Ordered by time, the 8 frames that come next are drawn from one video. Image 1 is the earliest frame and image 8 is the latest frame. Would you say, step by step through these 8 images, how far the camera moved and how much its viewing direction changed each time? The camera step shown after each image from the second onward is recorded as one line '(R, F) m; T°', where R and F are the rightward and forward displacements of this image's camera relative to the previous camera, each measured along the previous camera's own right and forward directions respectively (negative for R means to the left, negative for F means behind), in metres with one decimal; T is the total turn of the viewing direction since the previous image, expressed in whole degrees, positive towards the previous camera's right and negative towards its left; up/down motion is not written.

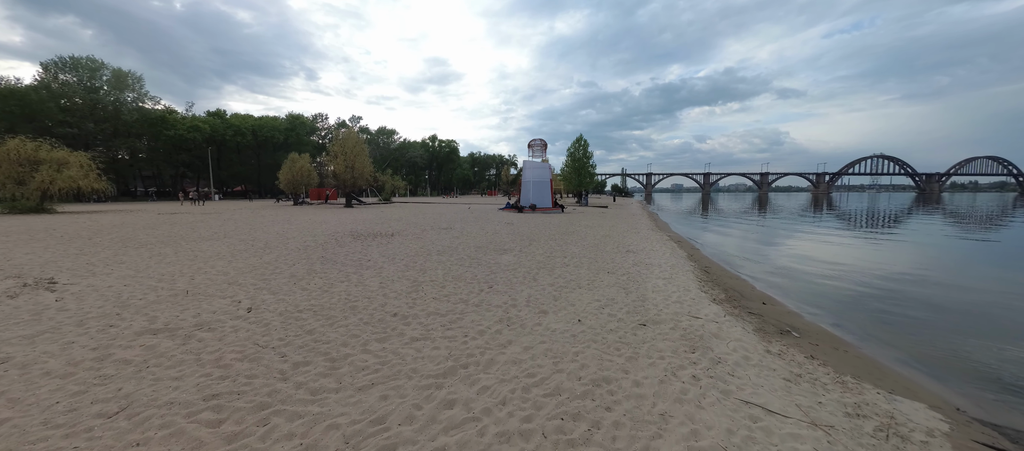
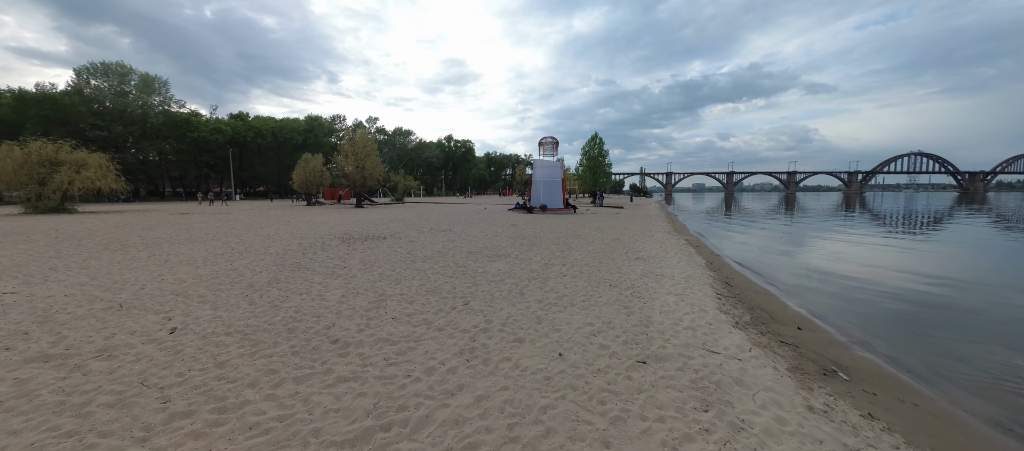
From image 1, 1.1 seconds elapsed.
(+0.7, +1.3) m; -3°
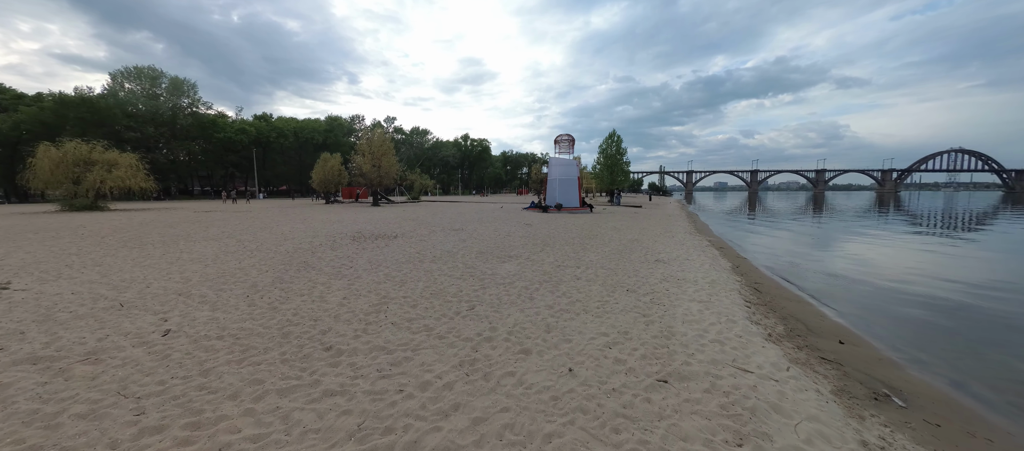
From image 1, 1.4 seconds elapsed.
(+0.1, +0.5) m; -3°
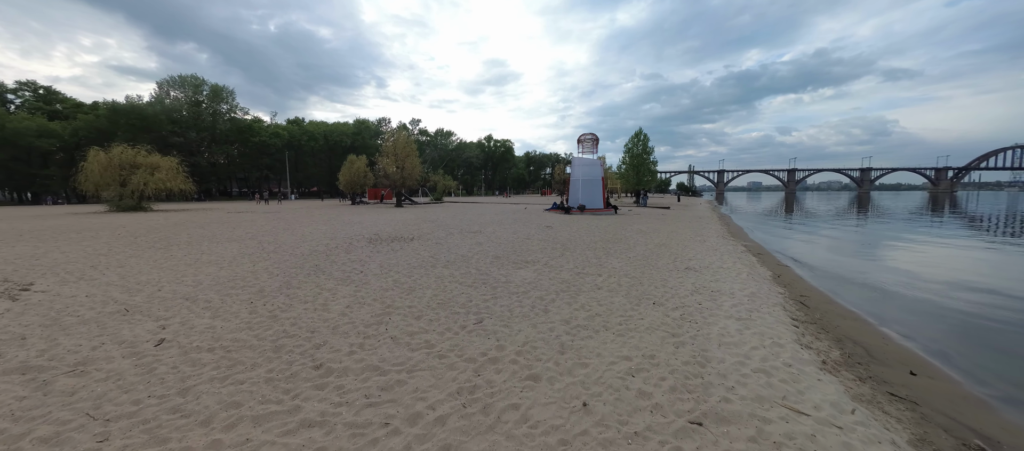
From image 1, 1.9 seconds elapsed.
(+0.2, +0.6) m; -4°
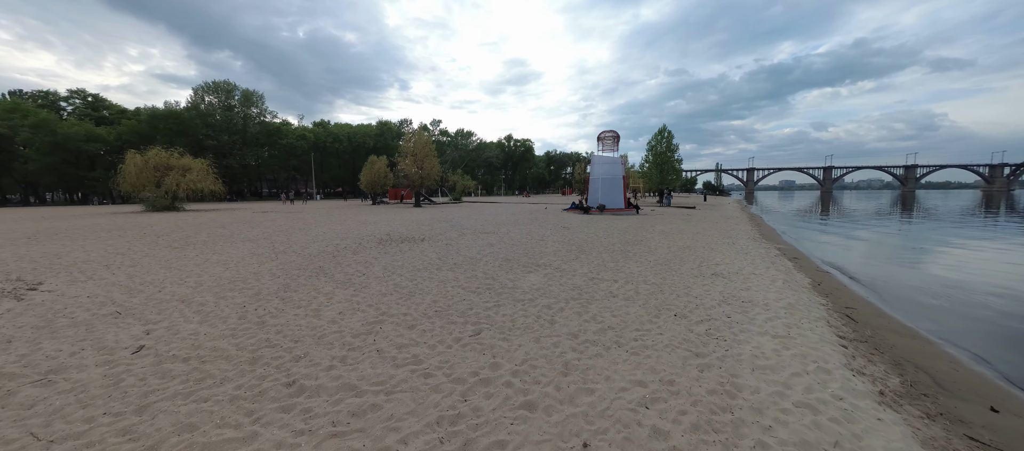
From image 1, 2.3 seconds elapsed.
(+0.3, +0.6) m; -3°
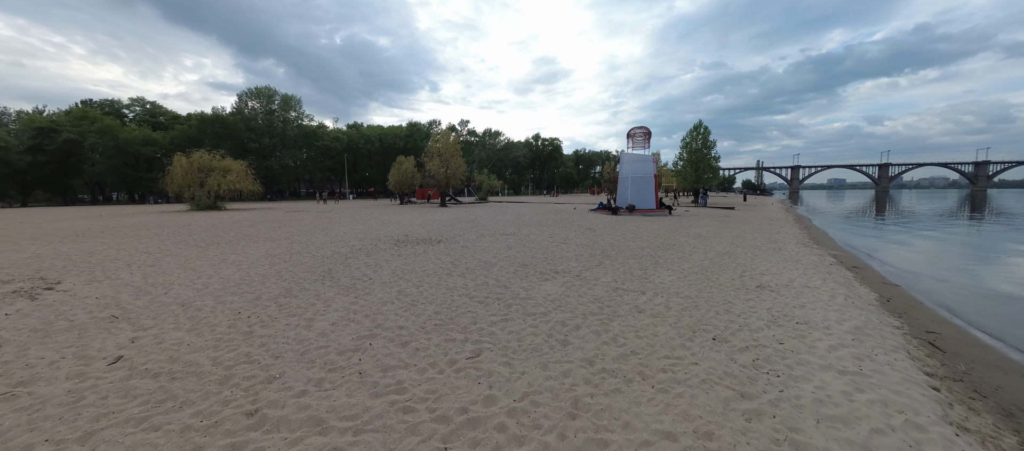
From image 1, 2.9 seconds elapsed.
(+0.3, +0.7) m; -4°
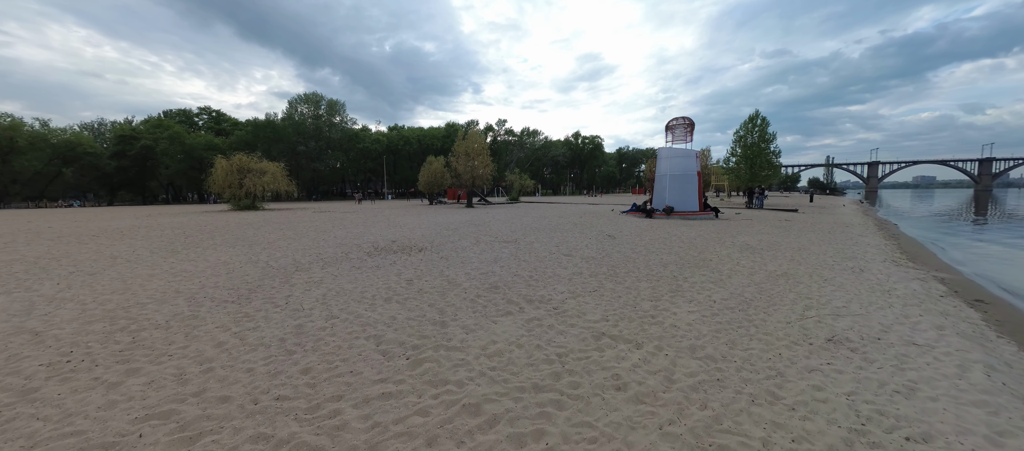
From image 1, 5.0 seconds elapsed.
(+1.4, +2.2) m; -7°
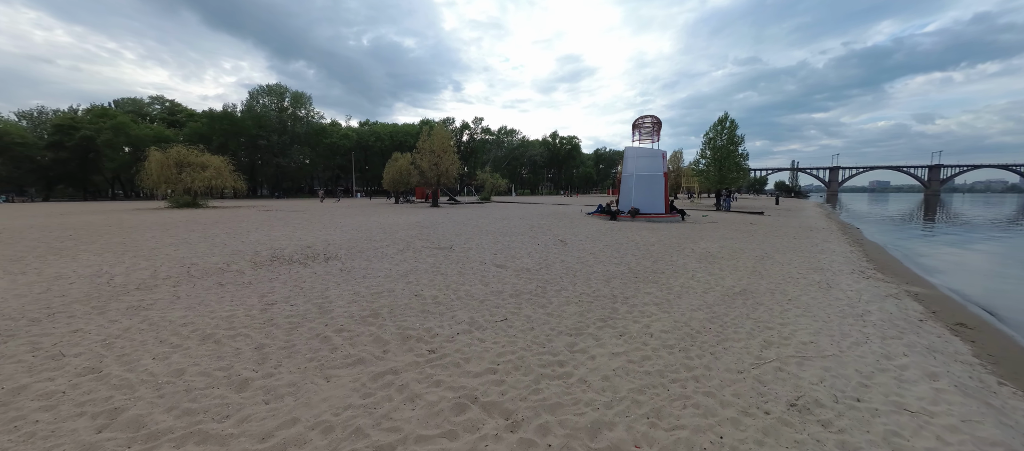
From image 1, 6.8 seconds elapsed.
(+1.3, +1.5) m; +3°
